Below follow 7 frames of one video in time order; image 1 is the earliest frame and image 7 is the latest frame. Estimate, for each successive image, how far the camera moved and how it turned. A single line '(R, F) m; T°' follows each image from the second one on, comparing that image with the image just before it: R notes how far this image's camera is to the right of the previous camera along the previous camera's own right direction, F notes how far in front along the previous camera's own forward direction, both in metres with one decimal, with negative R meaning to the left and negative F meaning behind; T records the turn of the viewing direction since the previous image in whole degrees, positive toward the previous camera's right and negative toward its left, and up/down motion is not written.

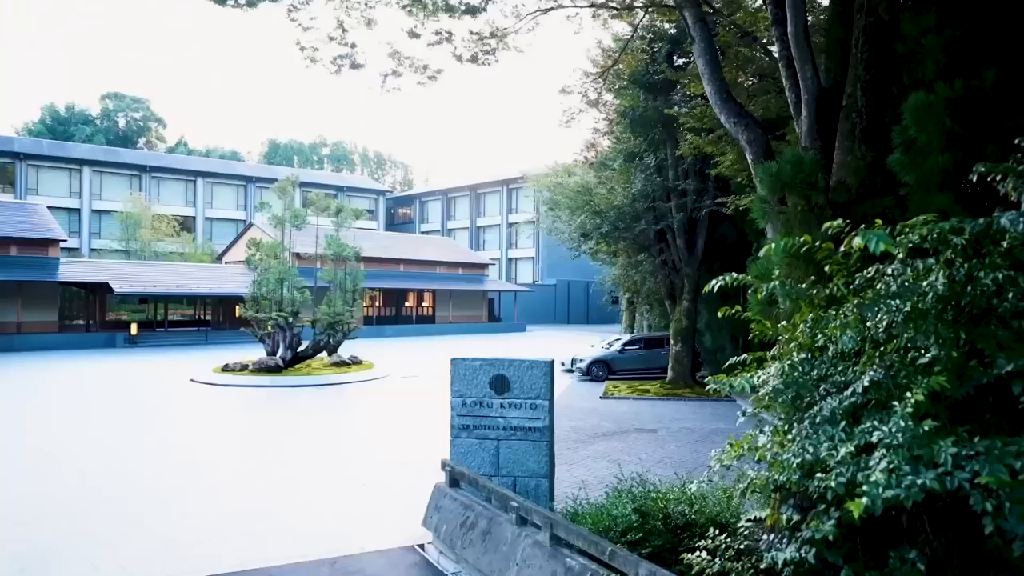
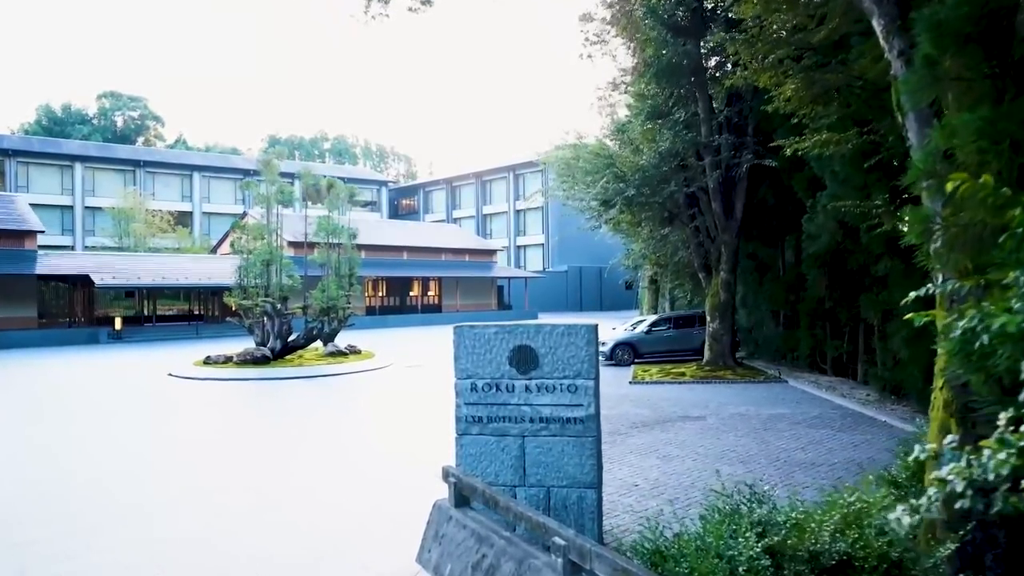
(-0.1, +2.2) m; -1°
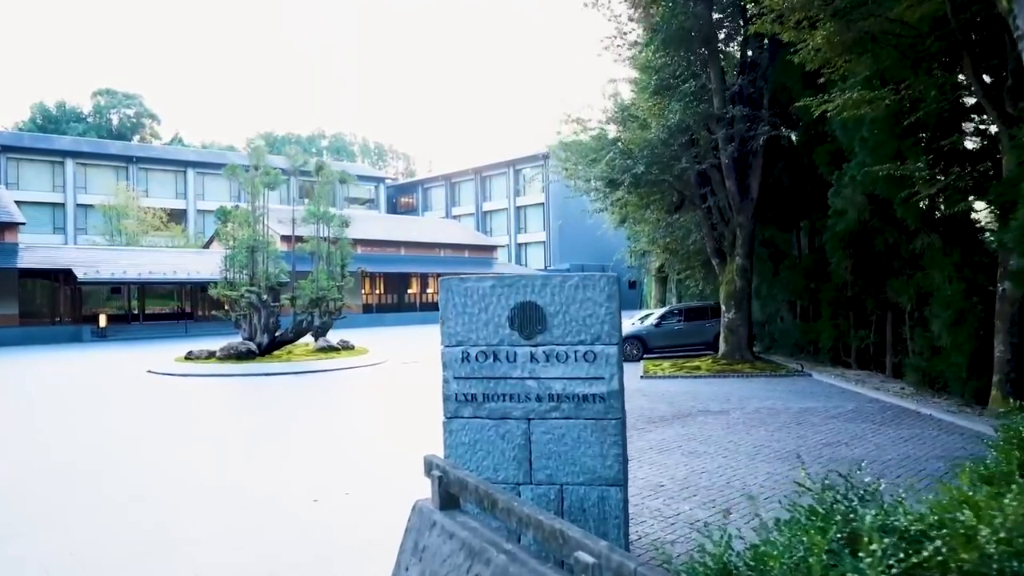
(0.0, +1.2) m; 0°
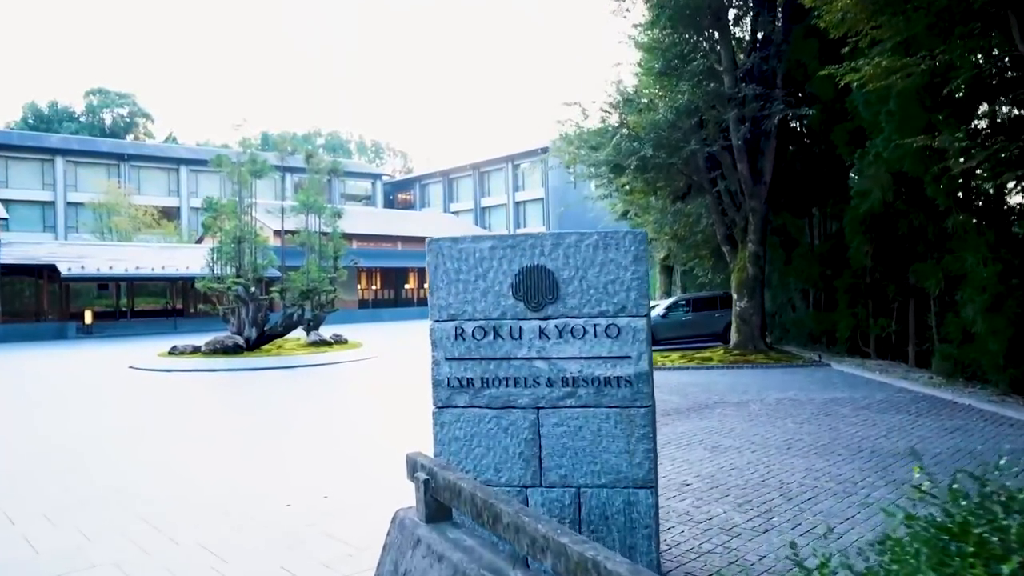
(0.0, +0.8) m; 0°
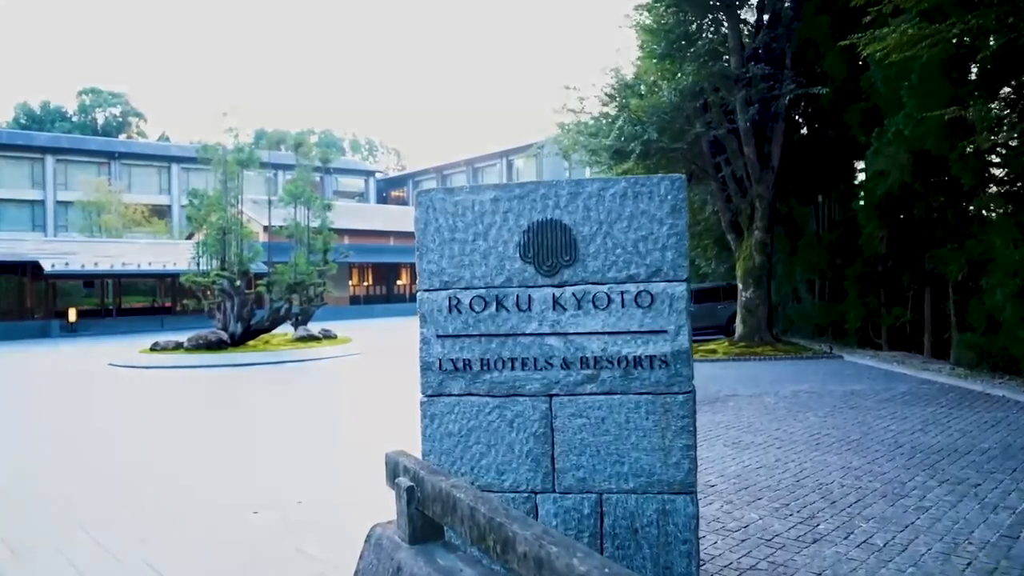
(0.0, +0.7) m; 0°
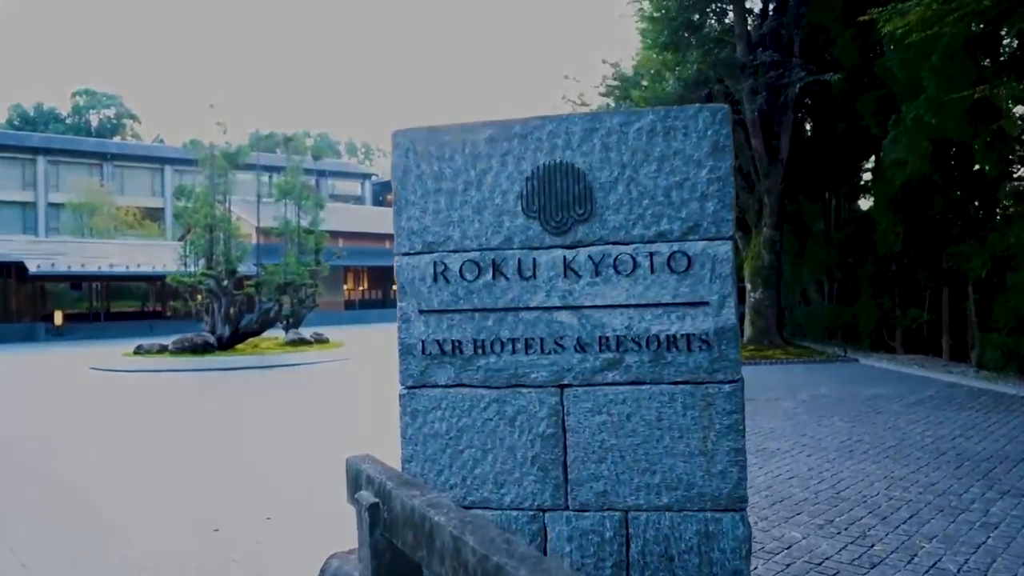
(0.0, +0.6) m; 0°
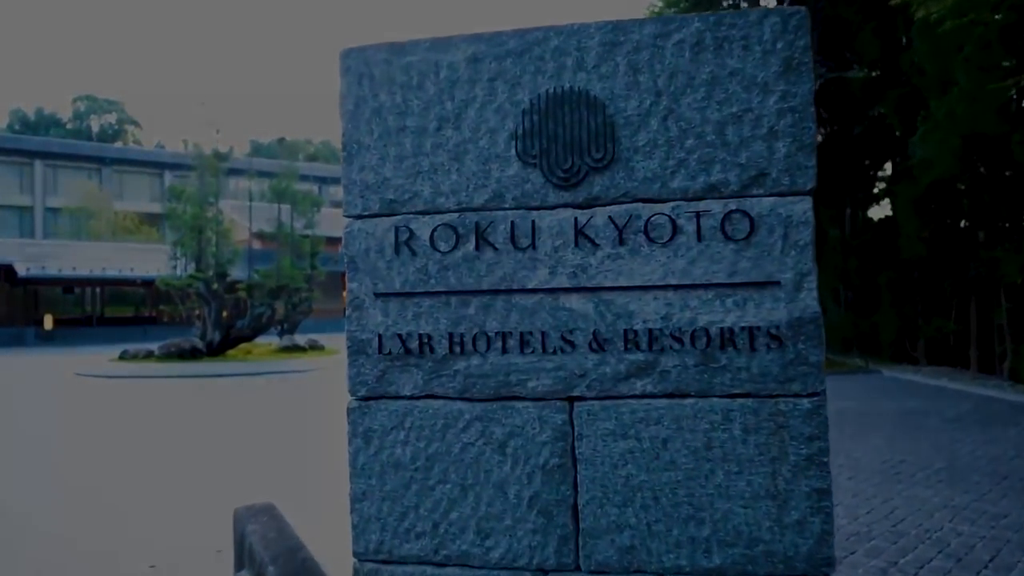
(0.0, +0.7) m; 0°
